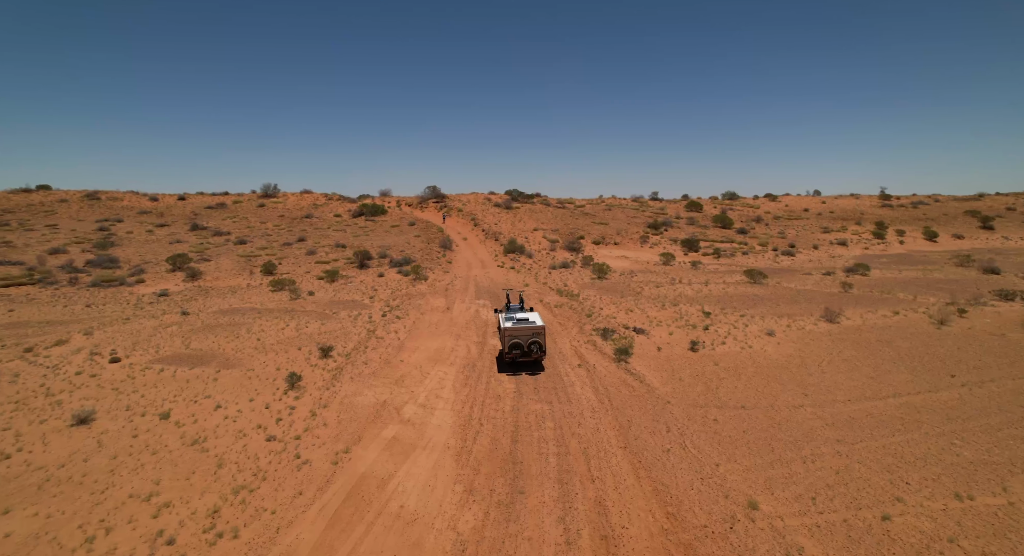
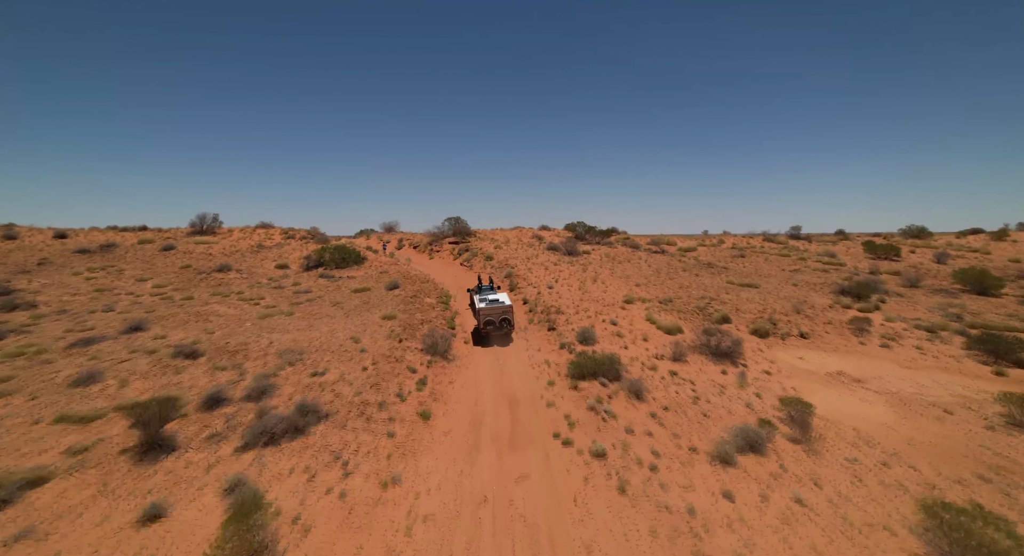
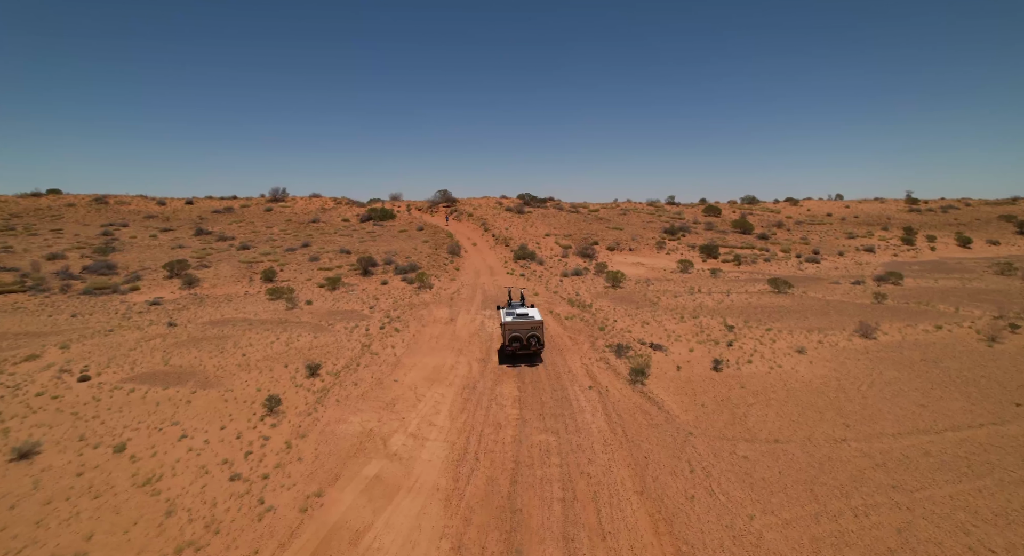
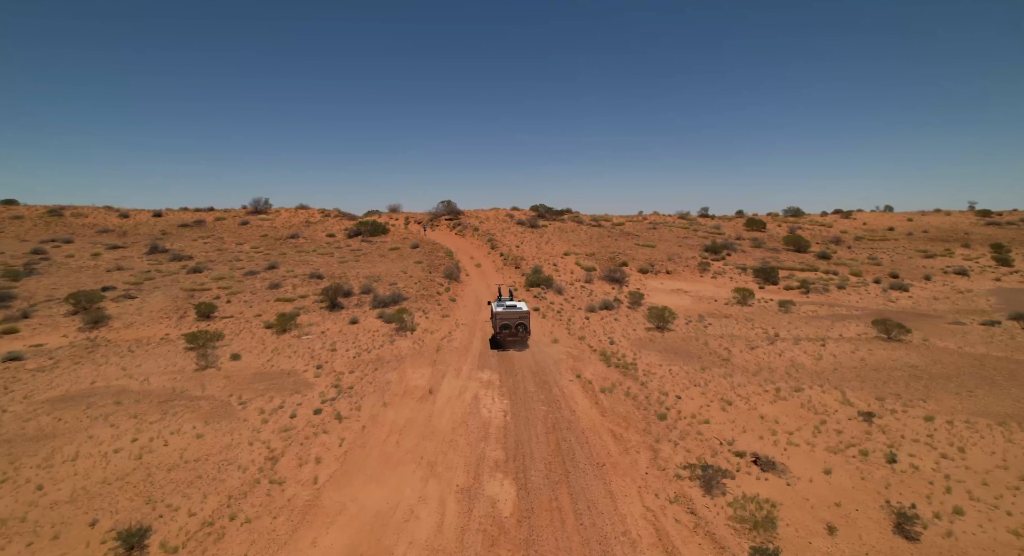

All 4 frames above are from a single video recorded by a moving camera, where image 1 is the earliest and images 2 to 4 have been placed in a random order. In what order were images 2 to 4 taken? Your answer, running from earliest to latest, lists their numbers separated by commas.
3, 4, 2
